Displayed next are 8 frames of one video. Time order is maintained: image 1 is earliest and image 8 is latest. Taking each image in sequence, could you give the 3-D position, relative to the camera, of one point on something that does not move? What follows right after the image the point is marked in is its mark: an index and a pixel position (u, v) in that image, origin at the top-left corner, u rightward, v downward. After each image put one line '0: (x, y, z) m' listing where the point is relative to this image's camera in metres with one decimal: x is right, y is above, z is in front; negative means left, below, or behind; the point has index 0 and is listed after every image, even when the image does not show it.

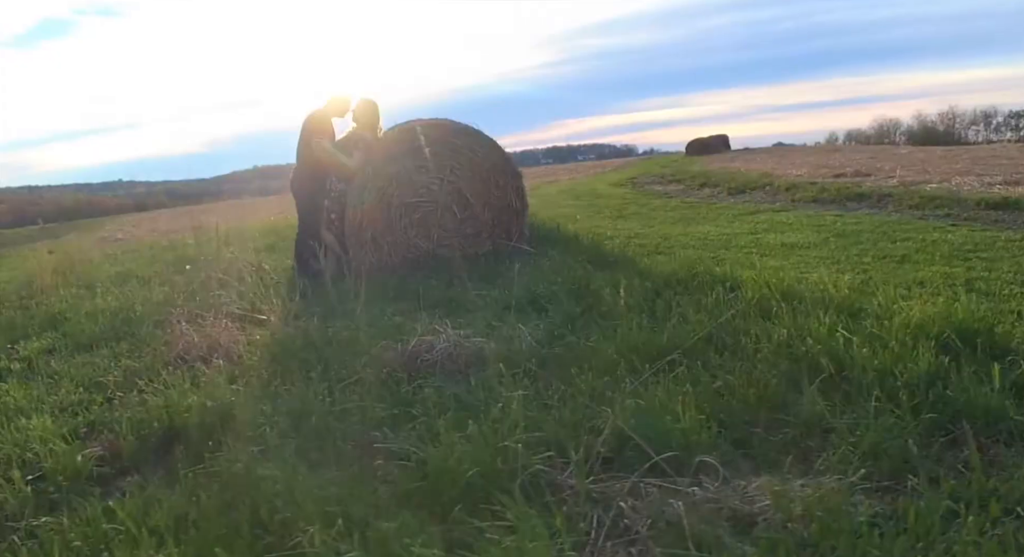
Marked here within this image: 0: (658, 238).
0: (+1.8, +0.5, +8.8) m
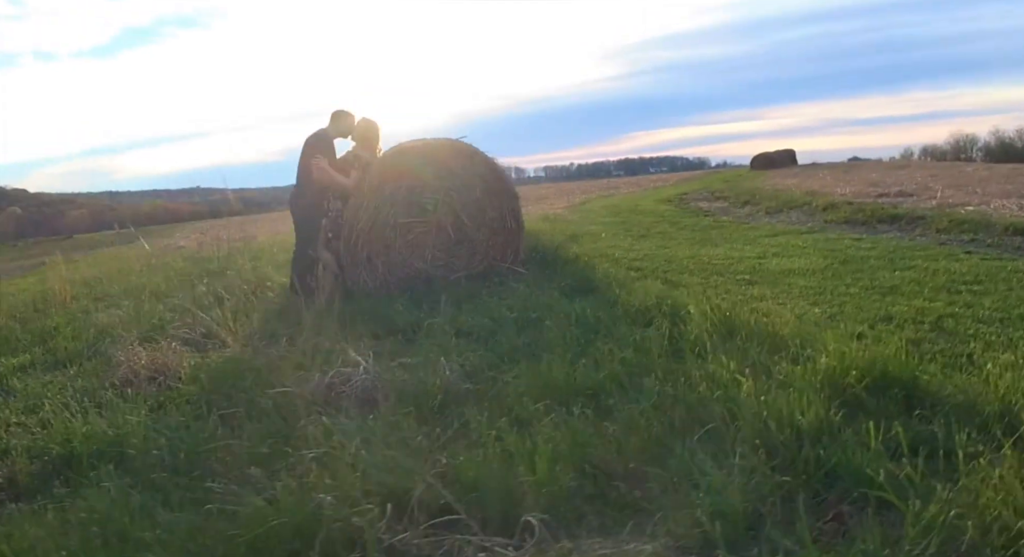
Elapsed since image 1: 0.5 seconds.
0: (+1.8, +0.2, +8.6) m
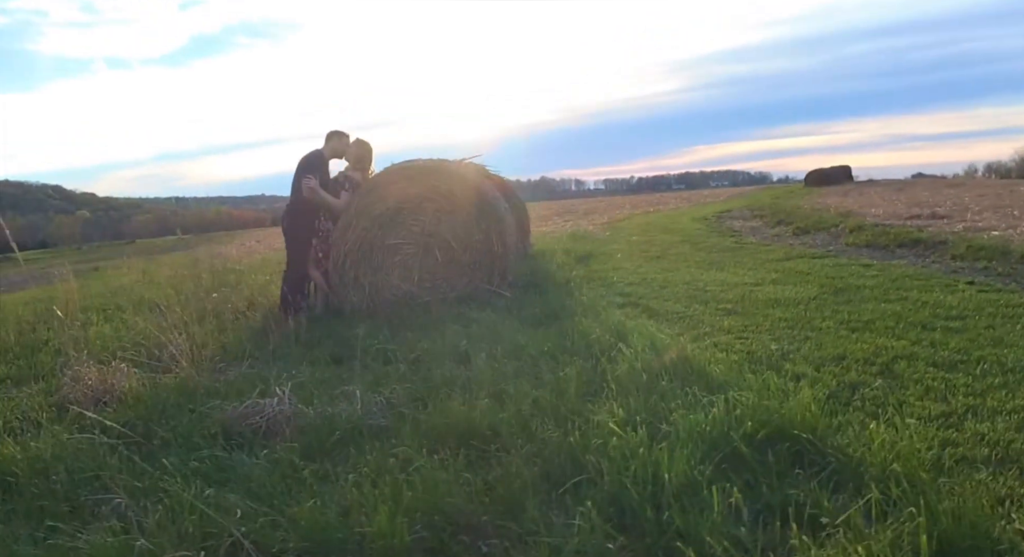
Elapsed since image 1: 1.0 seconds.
0: (+1.7, -0.1, +8.4) m
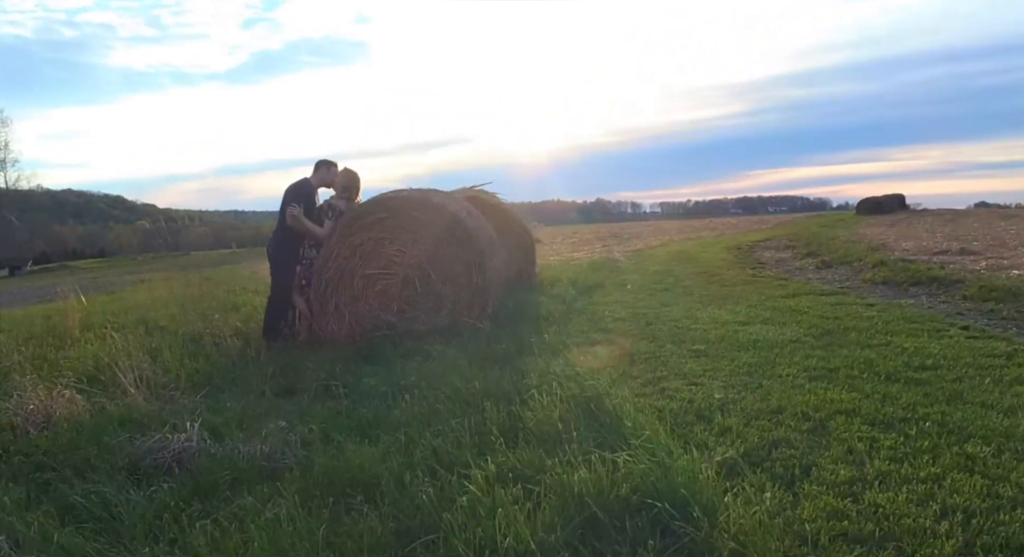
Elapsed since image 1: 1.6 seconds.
0: (+1.6, -0.5, +8.3) m
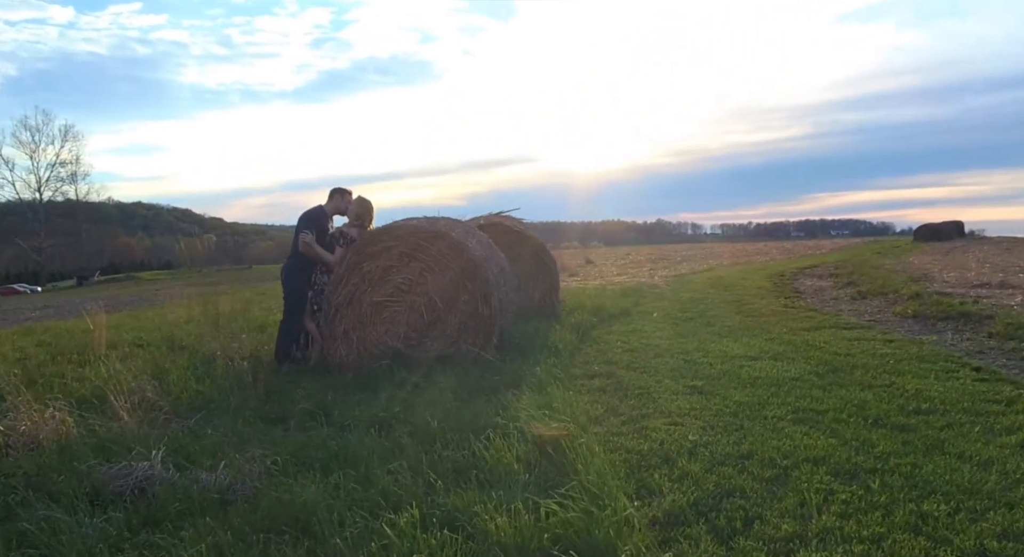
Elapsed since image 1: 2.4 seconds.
0: (+1.6, -0.9, +8.2) m
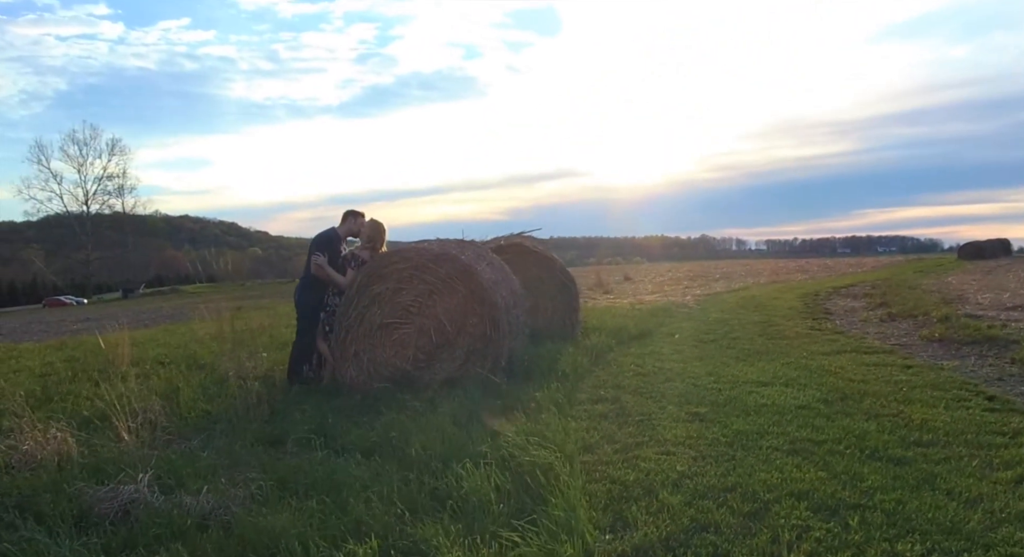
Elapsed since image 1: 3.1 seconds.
0: (+1.7, -1.1, +8.1) m
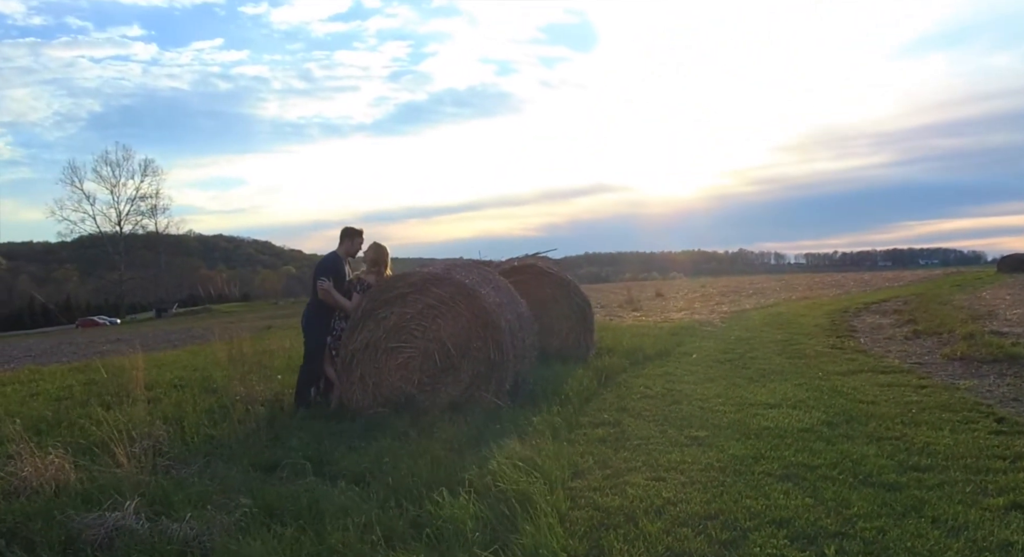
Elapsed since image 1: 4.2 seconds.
0: (+1.8, -1.4, +8.1) m
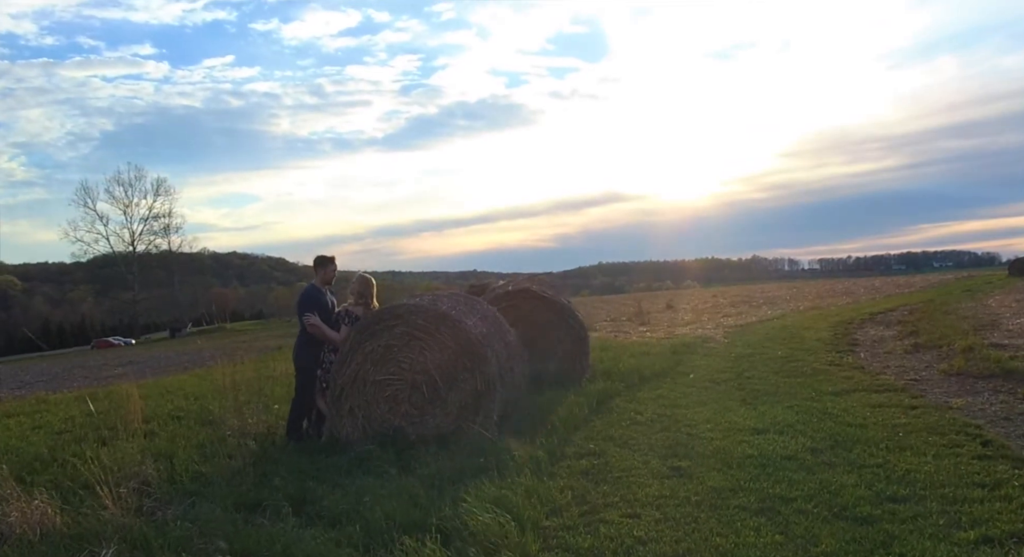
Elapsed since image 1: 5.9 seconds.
0: (+1.7, -1.7, +8.1) m
